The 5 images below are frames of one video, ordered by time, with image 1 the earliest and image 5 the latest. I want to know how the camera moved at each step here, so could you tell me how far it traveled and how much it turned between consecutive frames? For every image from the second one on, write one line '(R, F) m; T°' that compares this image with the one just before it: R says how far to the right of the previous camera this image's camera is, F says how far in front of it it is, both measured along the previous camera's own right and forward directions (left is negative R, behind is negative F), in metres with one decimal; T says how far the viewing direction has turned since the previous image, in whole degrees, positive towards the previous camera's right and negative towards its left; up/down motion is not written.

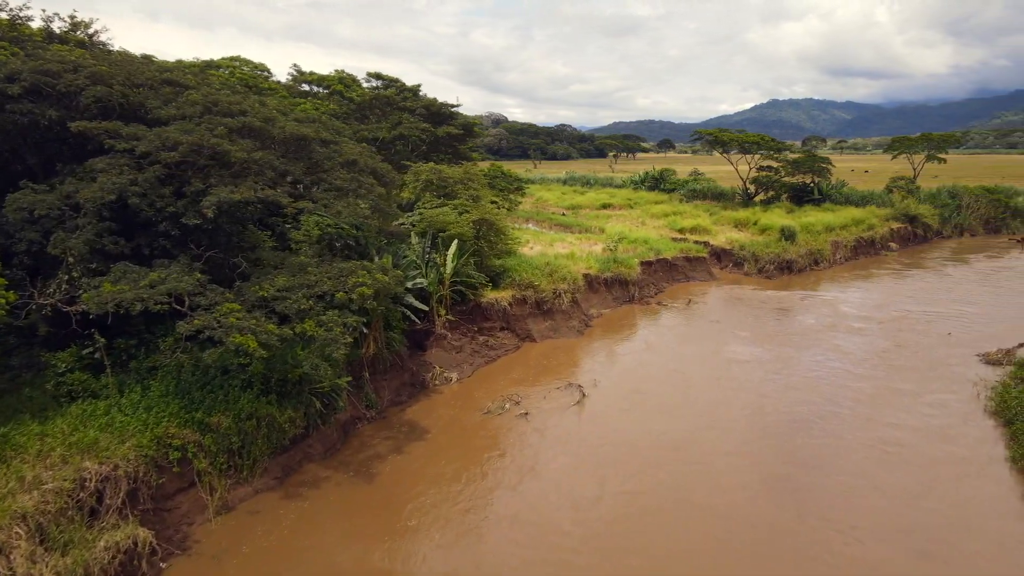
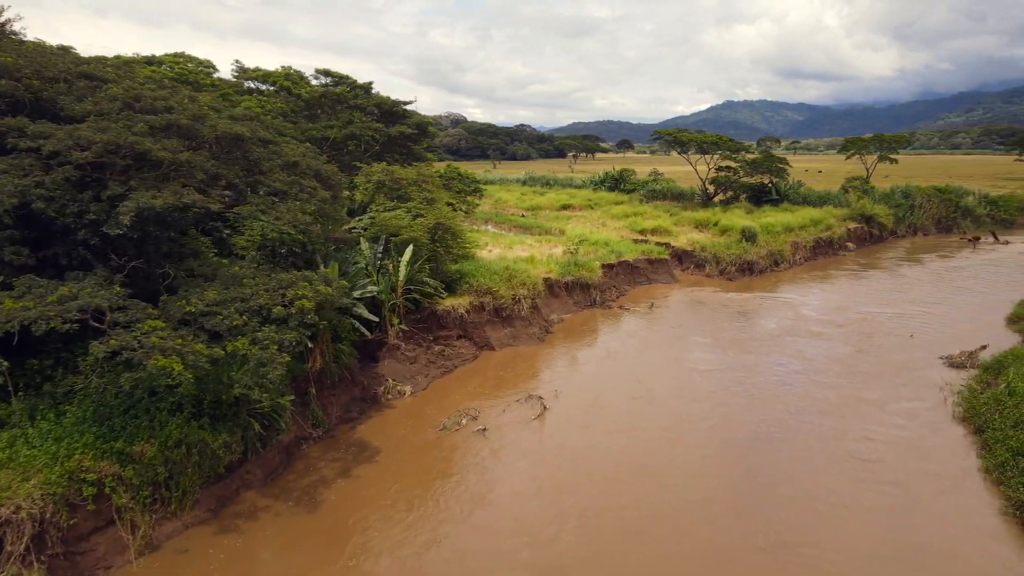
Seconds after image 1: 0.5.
(+0.1, +0.5) m; +3°
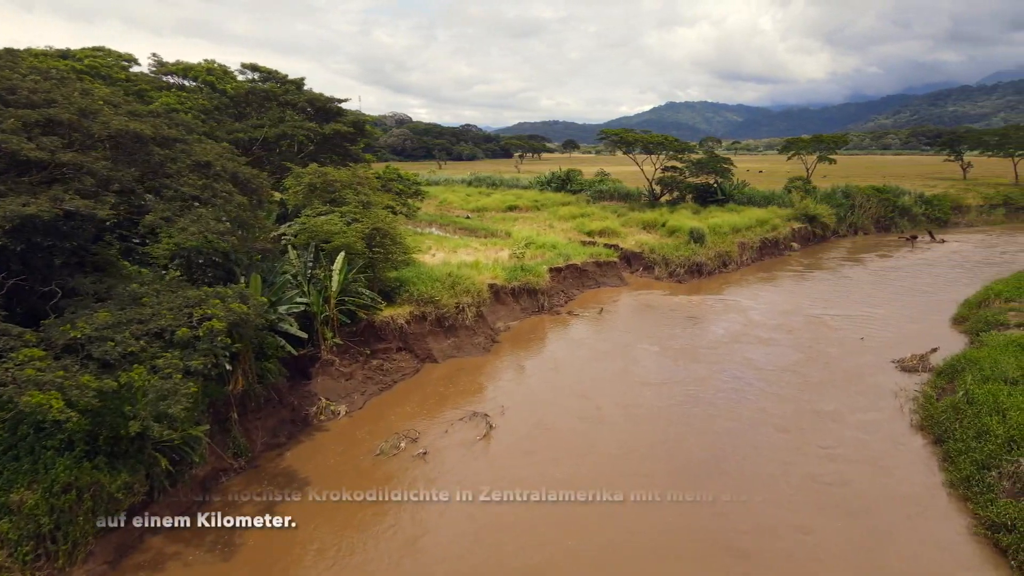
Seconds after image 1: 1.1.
(+0.1, +0.6) m; +4°
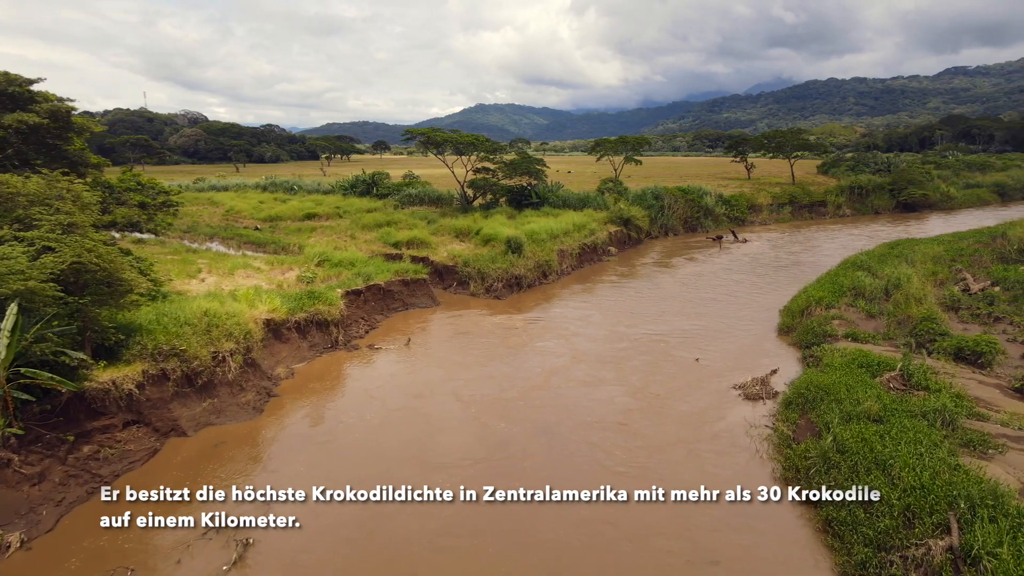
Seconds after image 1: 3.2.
(+0.5, +2.3) m; +14°
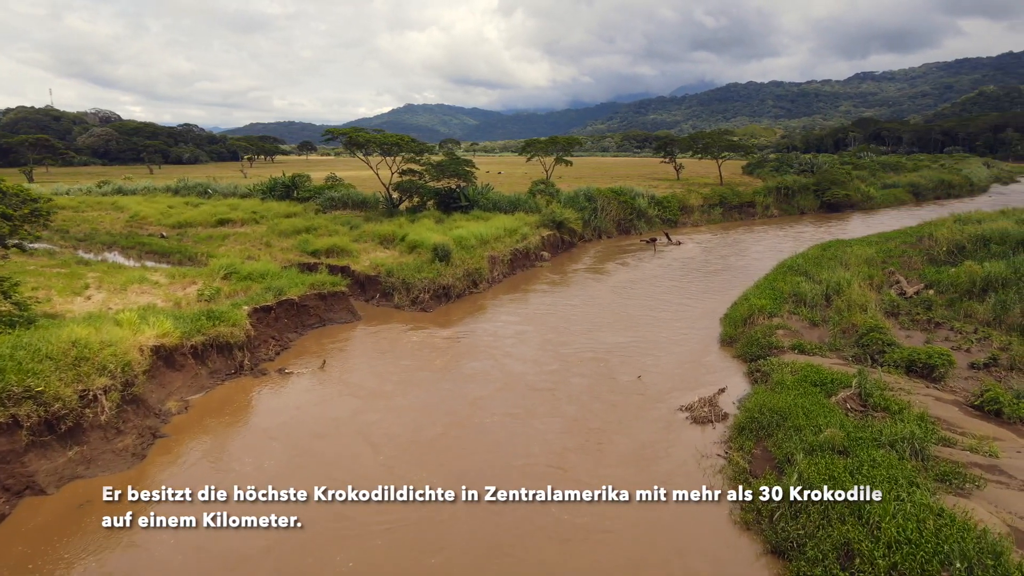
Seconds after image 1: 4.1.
(+0.1, +1.1) m; +5°
